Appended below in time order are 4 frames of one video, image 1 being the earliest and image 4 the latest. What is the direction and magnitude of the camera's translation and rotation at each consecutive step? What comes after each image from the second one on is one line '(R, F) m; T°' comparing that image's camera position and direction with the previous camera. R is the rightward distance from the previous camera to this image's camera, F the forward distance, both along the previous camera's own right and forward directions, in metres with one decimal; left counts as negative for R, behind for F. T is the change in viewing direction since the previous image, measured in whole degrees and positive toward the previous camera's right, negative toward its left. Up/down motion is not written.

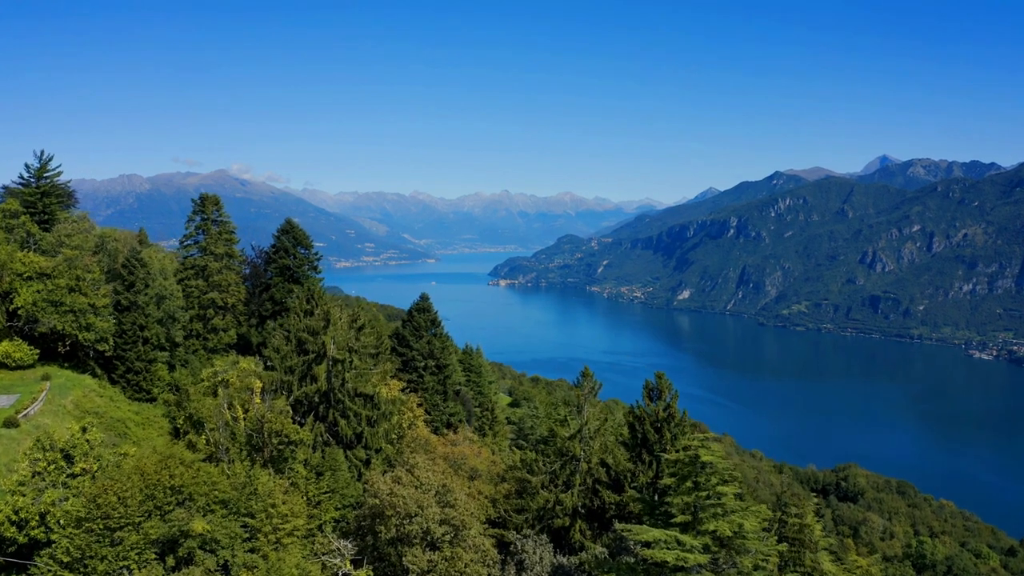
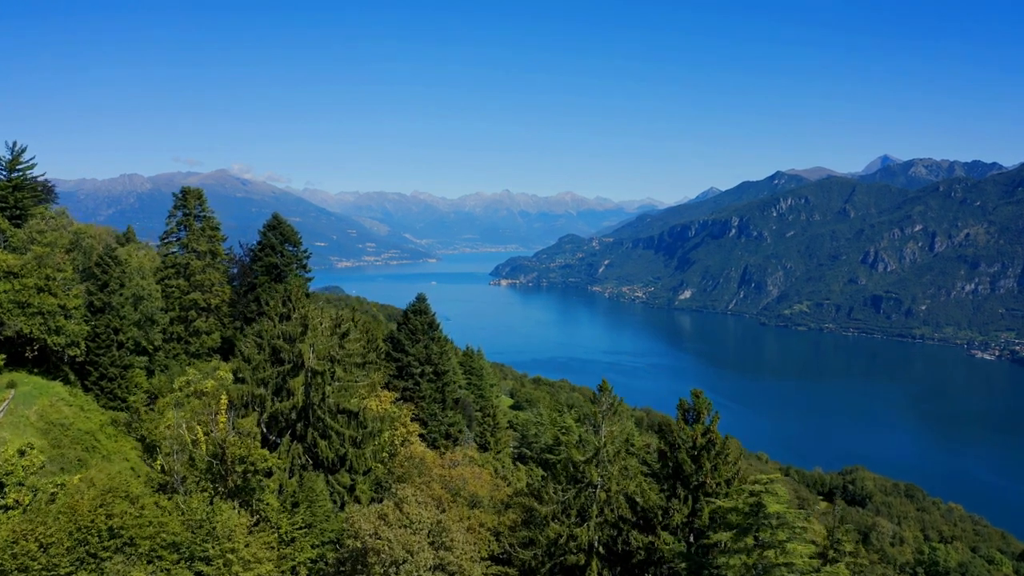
(-0.1, +1.9) m; 0°
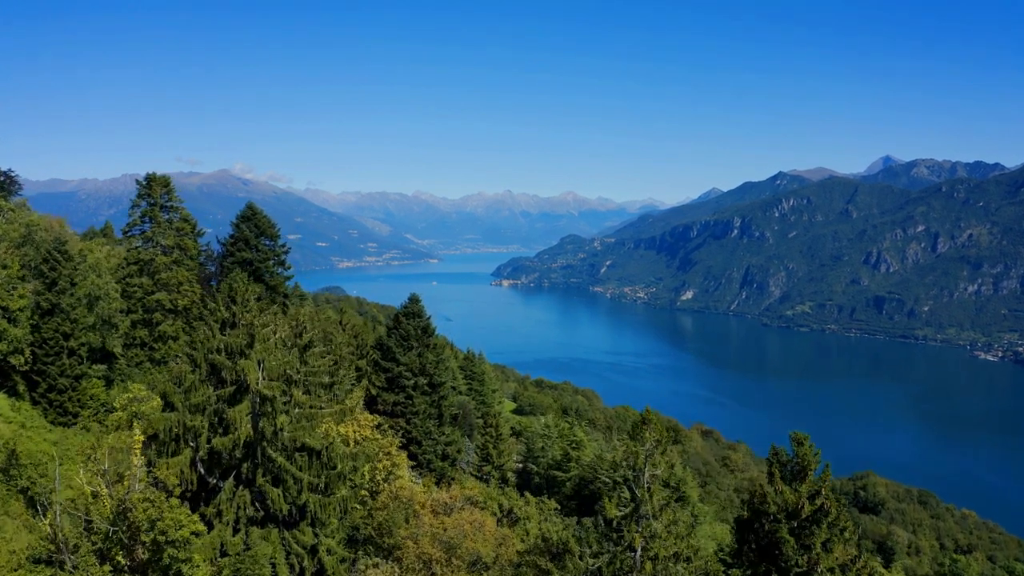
(-0.2, +3.0) m; 0°
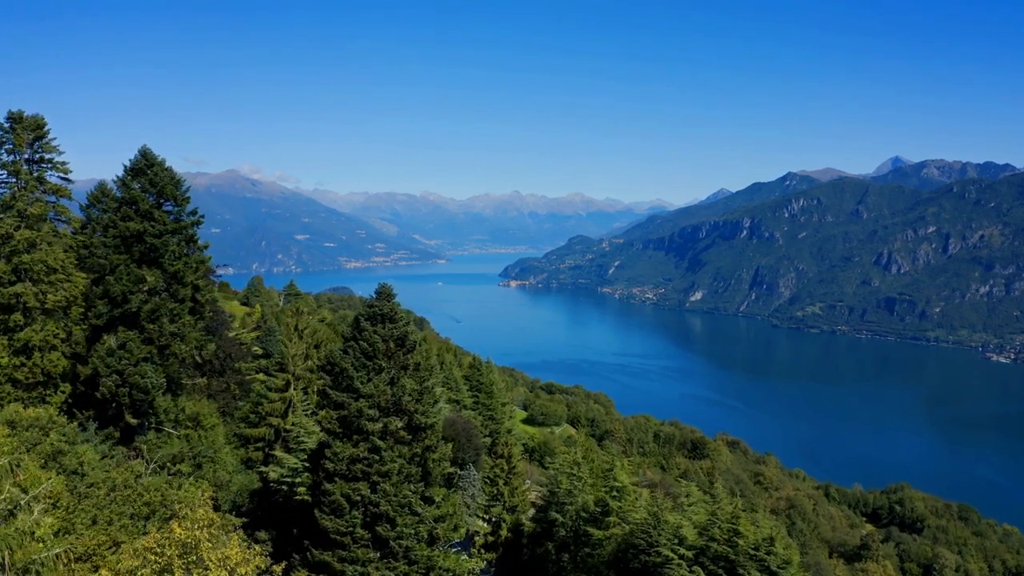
(-0.4, +7.3) m; -1°
